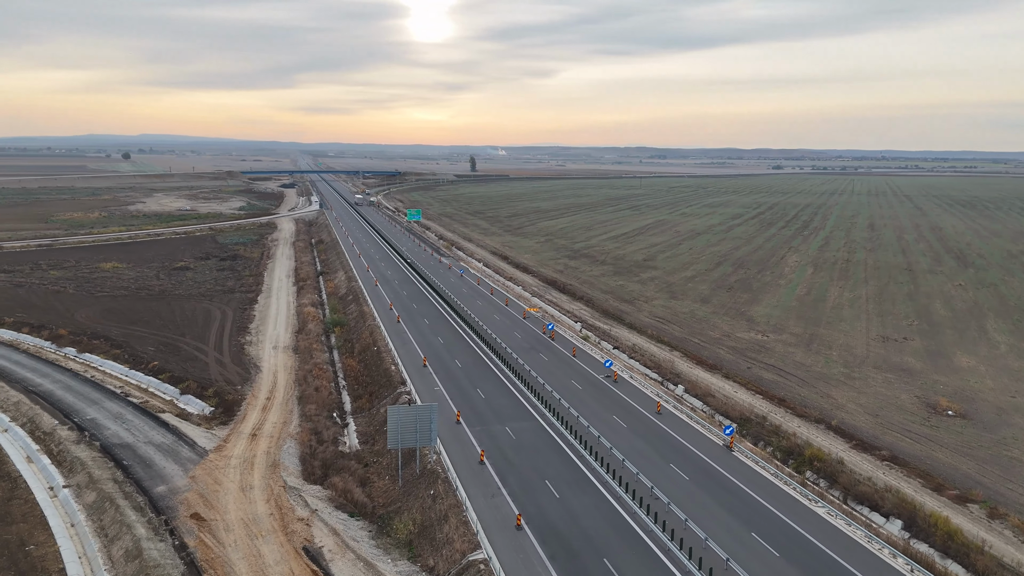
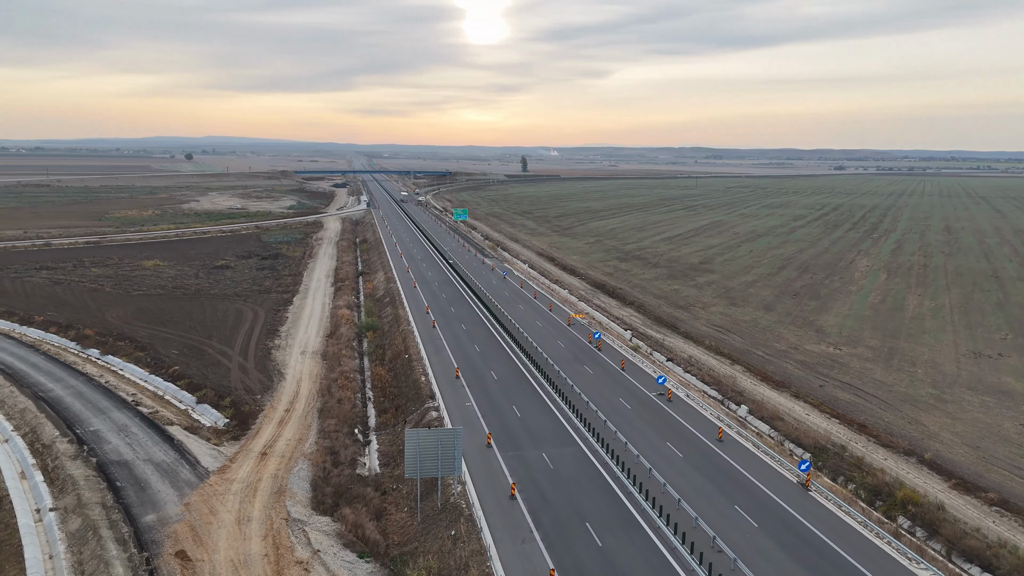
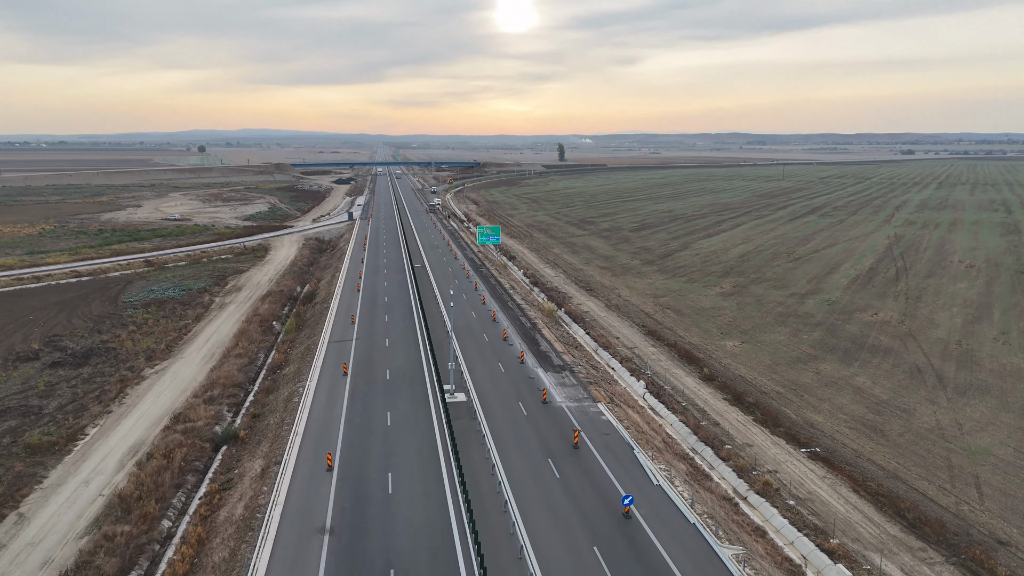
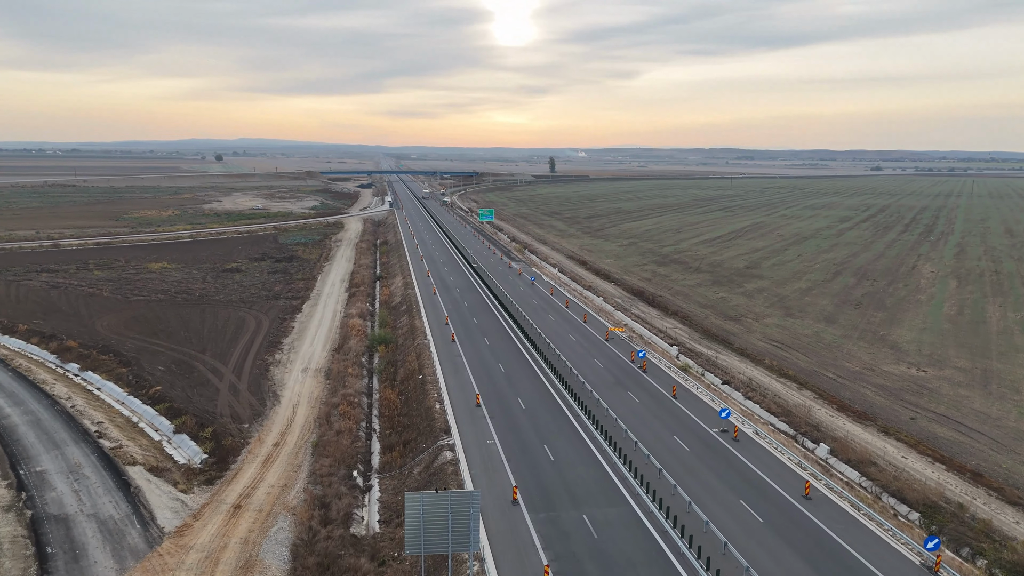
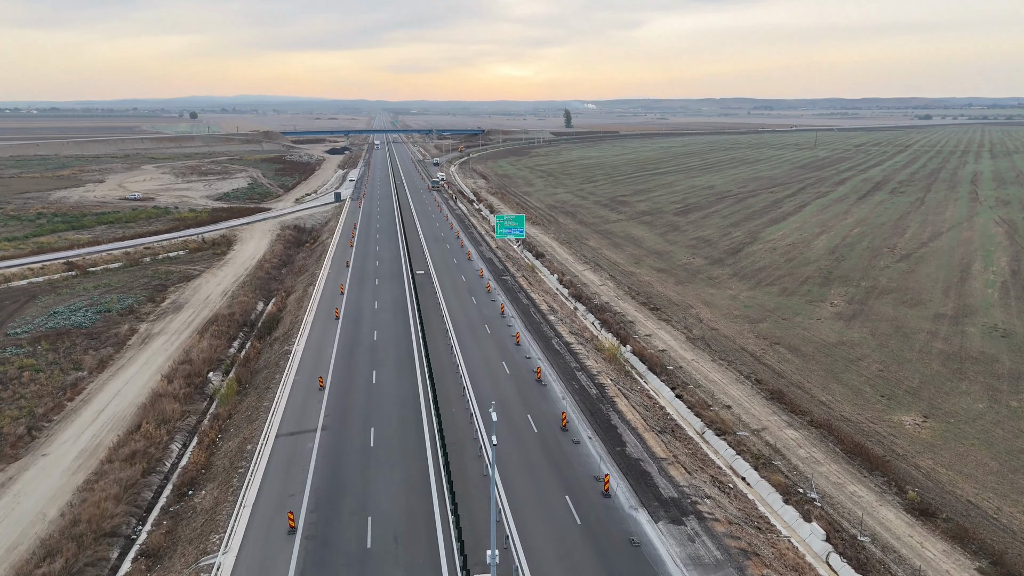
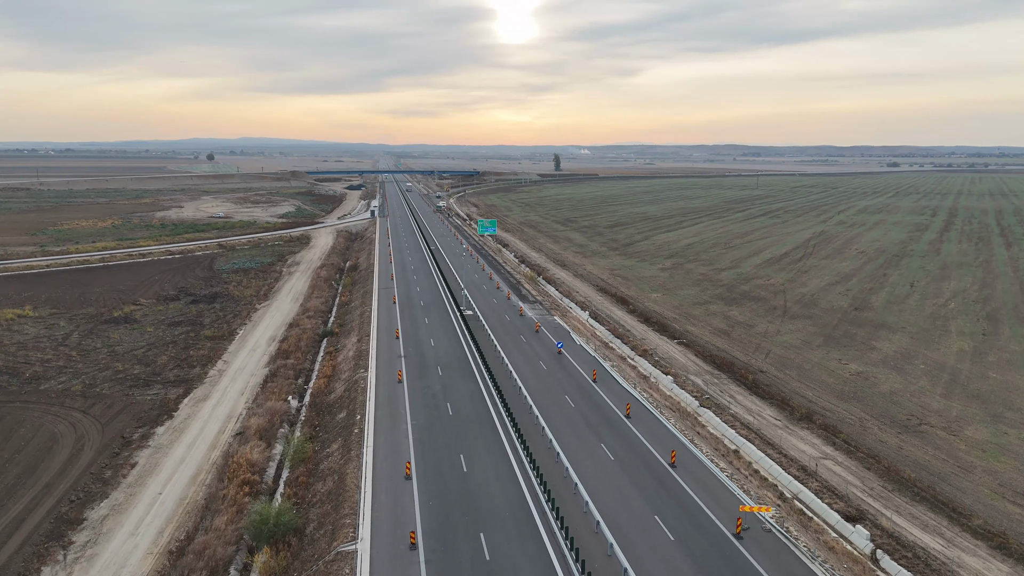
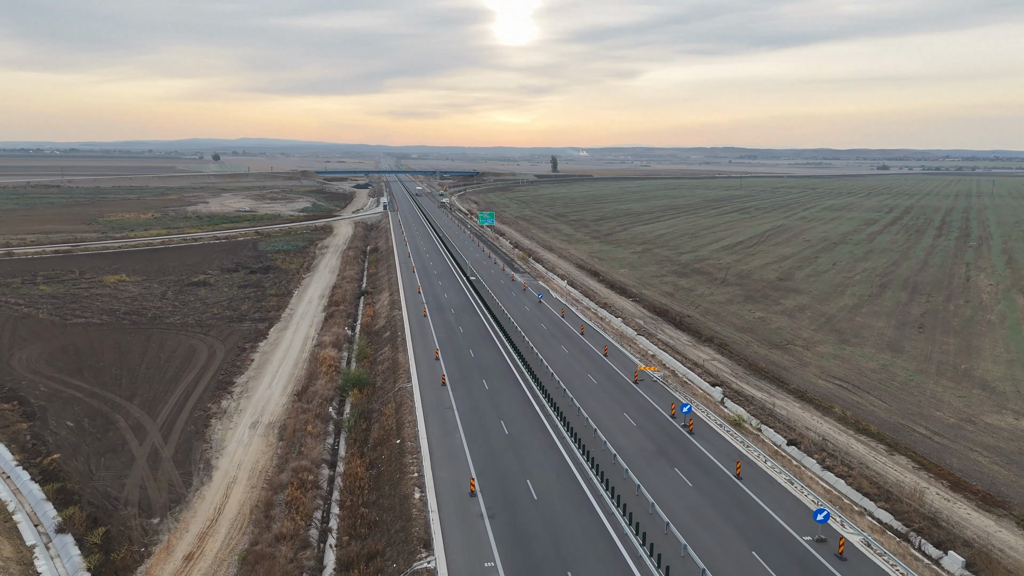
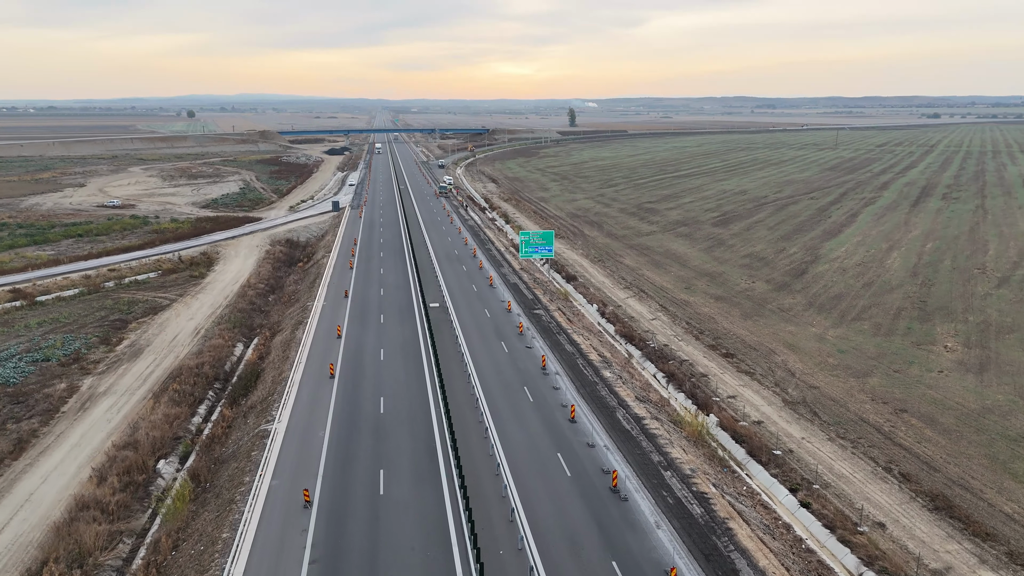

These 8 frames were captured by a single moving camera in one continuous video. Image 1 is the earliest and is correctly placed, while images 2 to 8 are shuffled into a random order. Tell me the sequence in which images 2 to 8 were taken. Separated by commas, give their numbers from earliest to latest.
2, 4, 7, 6, 3, 5, 8
